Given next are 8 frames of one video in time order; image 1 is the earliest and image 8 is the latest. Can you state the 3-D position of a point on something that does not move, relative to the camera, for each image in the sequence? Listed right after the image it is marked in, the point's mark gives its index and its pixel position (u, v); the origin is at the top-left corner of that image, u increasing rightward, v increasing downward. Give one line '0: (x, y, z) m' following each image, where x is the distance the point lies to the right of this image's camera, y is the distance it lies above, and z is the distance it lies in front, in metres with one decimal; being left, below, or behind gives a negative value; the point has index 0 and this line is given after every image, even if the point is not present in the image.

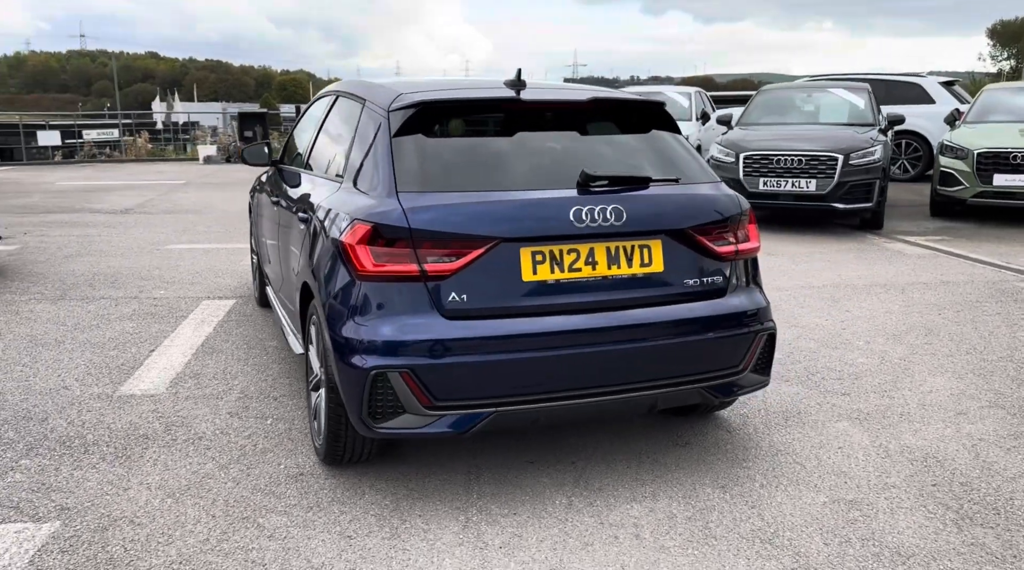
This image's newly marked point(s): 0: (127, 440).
0: (-1.6, -0.6, +3.1) m
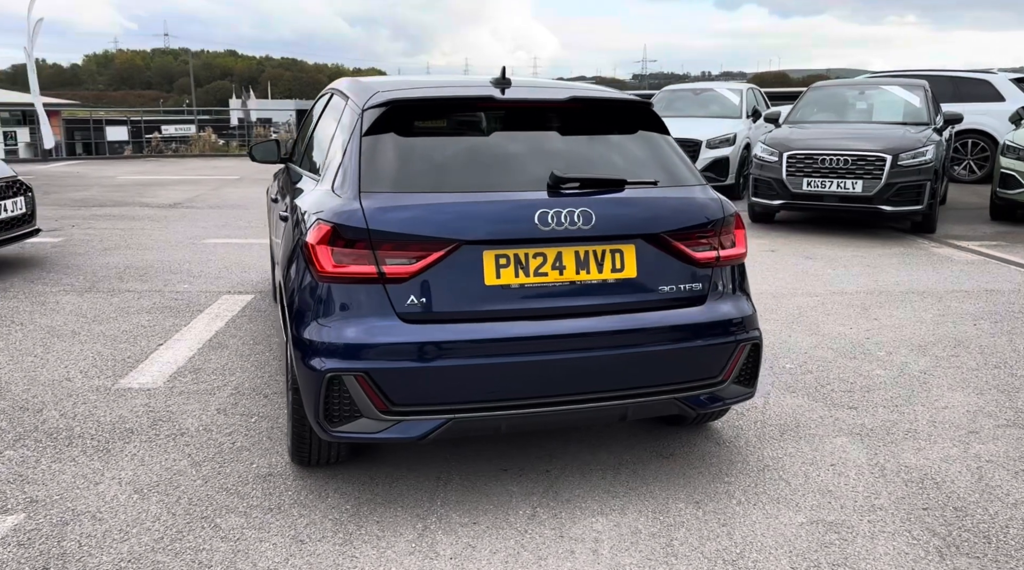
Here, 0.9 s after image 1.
0: (-1.6, -0.6, +3.2) m
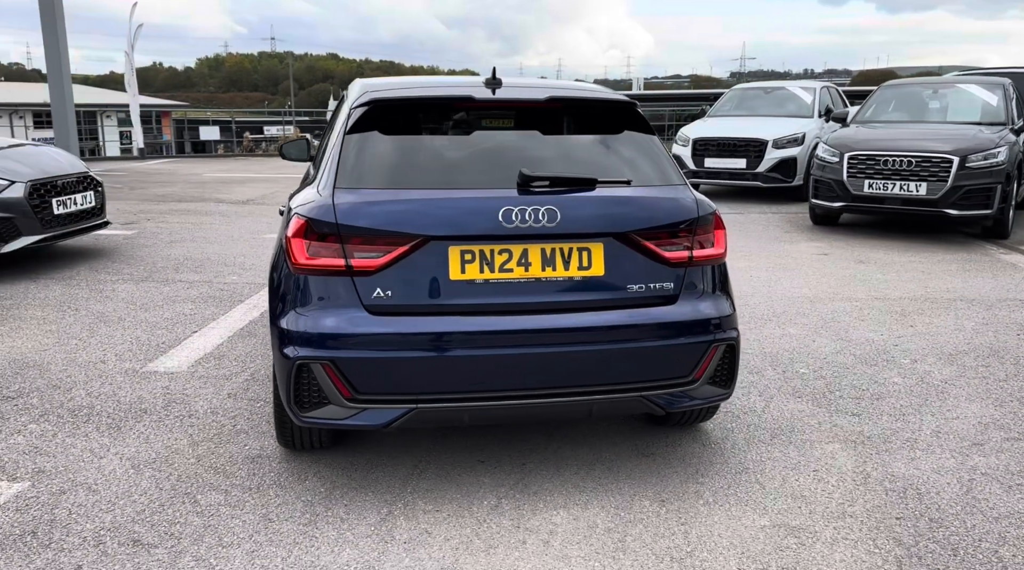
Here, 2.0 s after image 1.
0: (-1.7, -0.6, +3.4) m
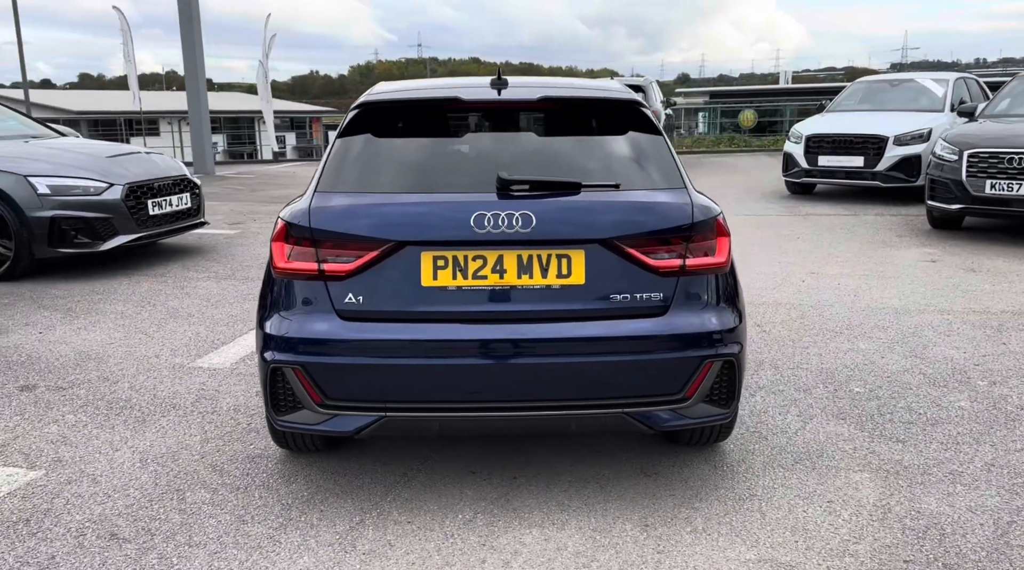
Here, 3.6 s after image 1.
0: (-1.6, -0.6, +3.6) m
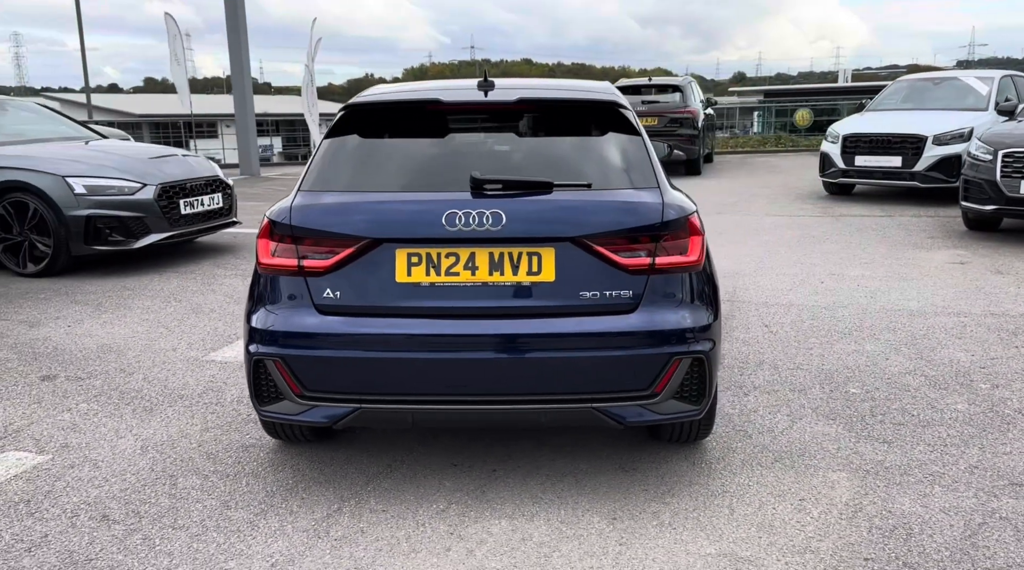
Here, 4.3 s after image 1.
0: (-1.7, -0.5, +3.7) m
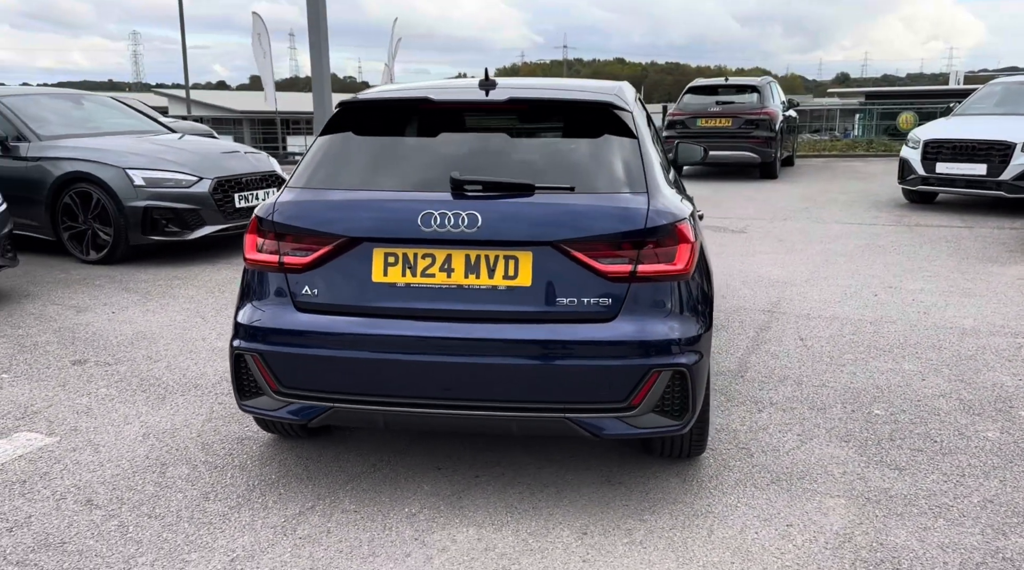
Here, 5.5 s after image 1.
0: (-1.6, -0.5, +3.8) m
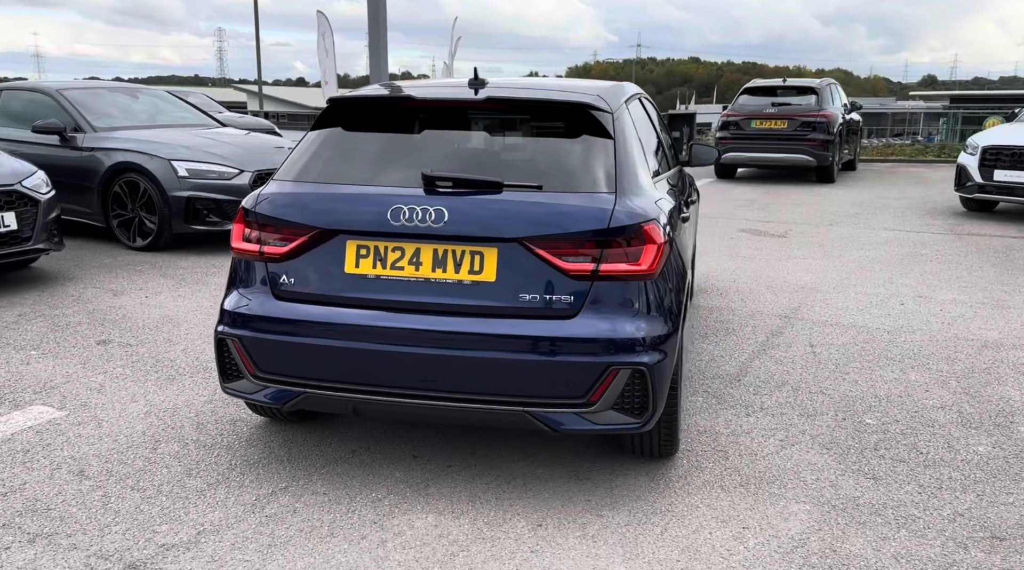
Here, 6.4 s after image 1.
0: (-1.7, -0.4, +4.0) m
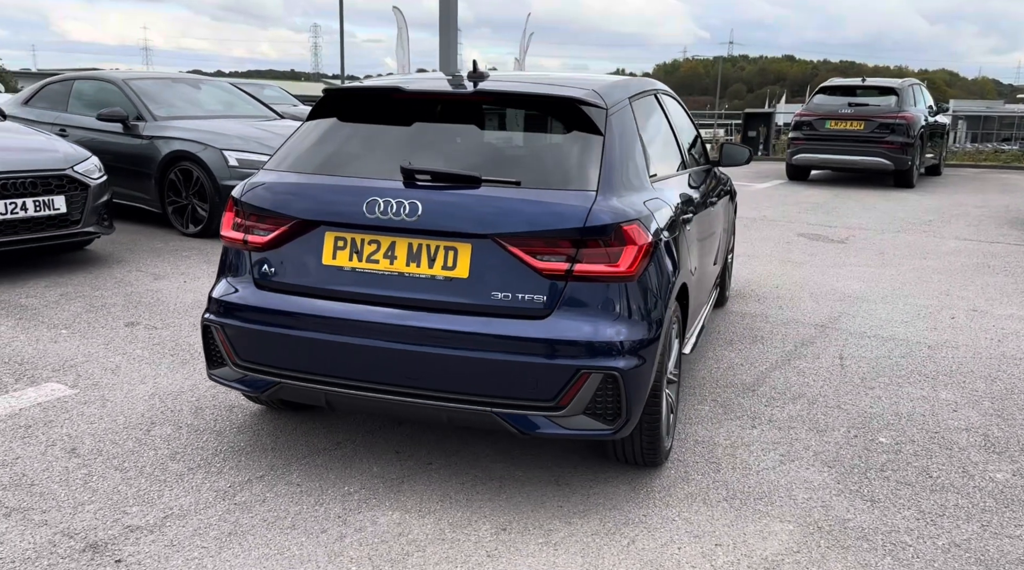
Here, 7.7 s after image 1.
0: (-1.6, -0.4, +4.1) m
